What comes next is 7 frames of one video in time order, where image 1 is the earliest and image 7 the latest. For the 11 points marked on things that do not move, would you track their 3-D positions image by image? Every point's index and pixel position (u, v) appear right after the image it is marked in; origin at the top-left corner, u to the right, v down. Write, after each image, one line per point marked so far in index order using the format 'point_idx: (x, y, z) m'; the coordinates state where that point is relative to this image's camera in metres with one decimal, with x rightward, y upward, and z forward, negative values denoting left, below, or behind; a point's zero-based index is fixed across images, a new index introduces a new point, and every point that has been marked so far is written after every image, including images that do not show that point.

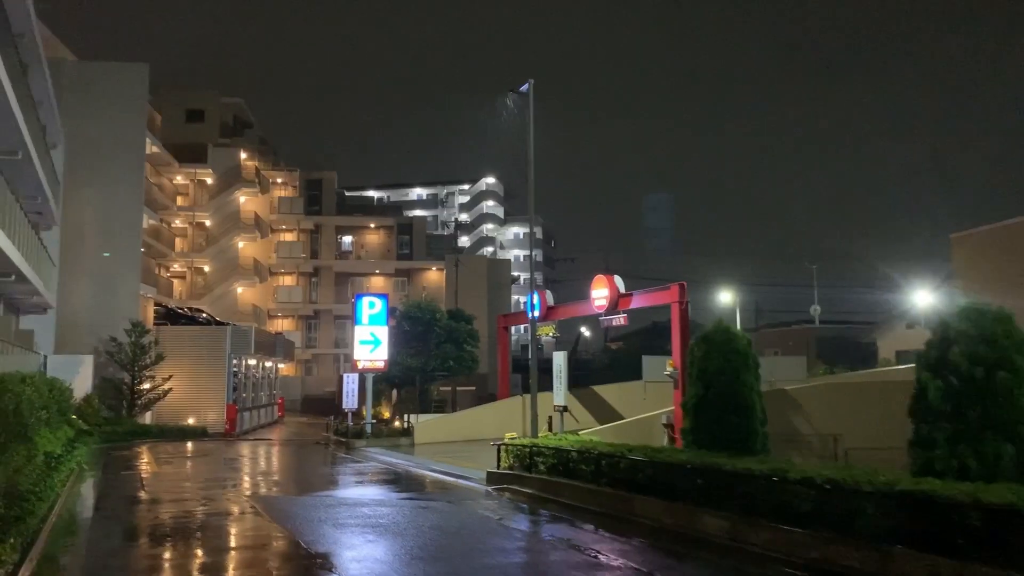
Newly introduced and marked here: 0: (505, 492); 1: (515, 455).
0: (-0.1, -3.8, +15.4) m
1: (+0.1, -3.3, +16.1) m
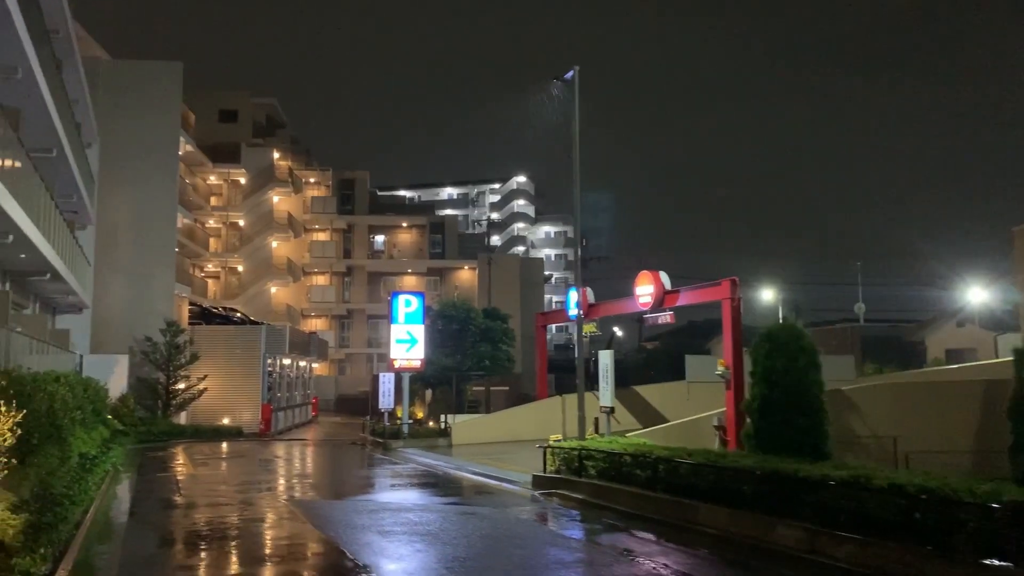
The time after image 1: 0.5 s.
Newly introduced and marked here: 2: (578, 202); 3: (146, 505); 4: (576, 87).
0: (+0.7, -3.7, +14.6) m
1: (+1.0, -3.2, +15.3) m
2: (+1.5, +2.0, +18.2) m
3: (-6.3, -3.7, +14.2) m
4: (+1.4, +4.2, +17.3) m
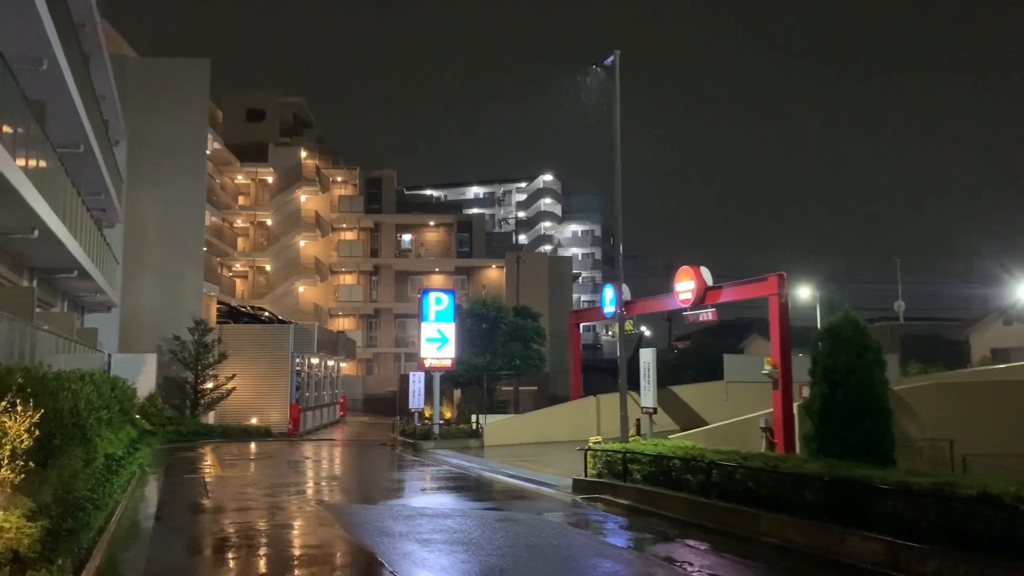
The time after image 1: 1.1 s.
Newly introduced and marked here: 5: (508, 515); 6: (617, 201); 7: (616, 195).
0: (+1.4, -3.6, +13.9) m
1: (+1.7, -3.1, +14.6) m
2: (+2.3, +2.1, +17.5) m
3: (-5.6, -3.7, +13.7) m
4: (+2.1, +4.3, +16.5) m
5: (-0.1, -3.6, +13.0) m
6: (+2.2, +1.8, +16.9) m
7: (+2.3, +2.0, +17.5) m
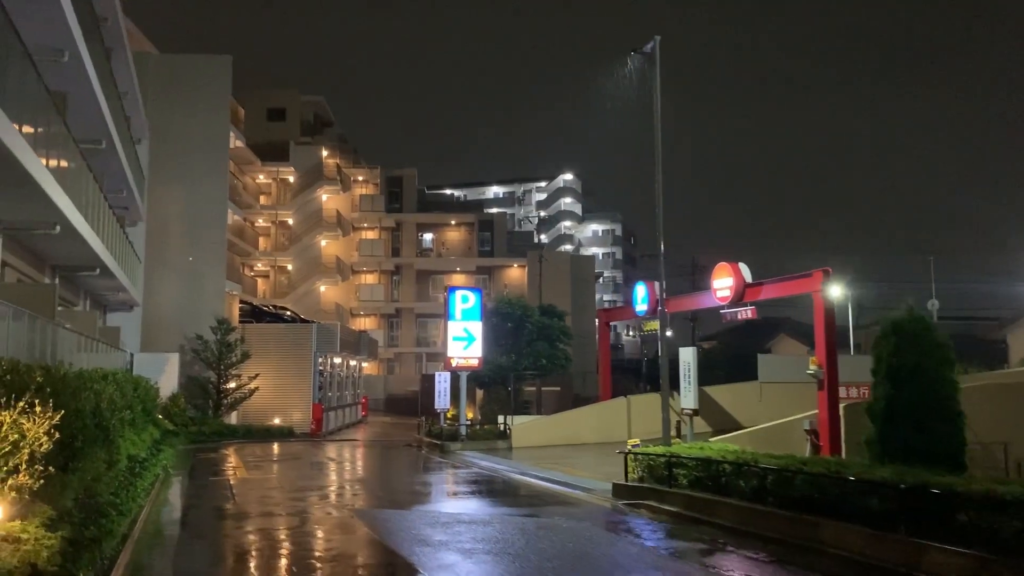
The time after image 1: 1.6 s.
0: (+2.0, -3.5, +13.2) m
1: (+2.3, -3.0, +13.9) m
2: (+3.0, +2.2, +16.8) m
3: (-5.0, -3.6, +13.2) m
4: (+2.8, +4.4, +15.8) m
5: (+0.5, -3.5, +12.4) m
6: (+2.8, +1.9, +16.3) m
7: (+2.9, +2.1, +16.8) m
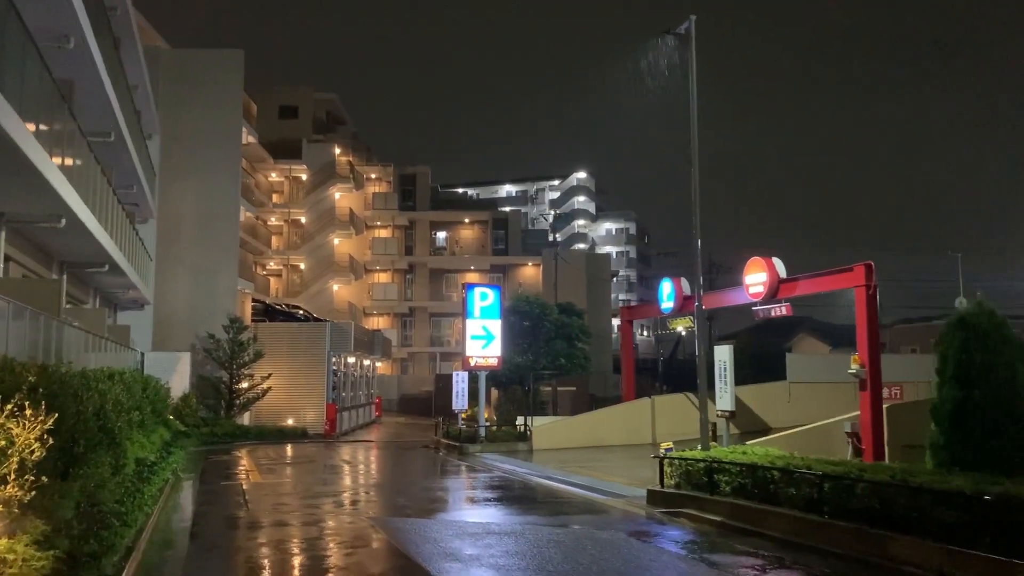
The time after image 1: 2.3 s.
0: (+2.5, -3.4, +12.4) m
1: (+2.8, -2.9, +13.1) m
2: (+3.5, +2.2, +15.9) m
3: (-4.6, -3.5, +12.4) m
4: (+3.2, +4.5, +15.0) m
5: (+0.9, -3.4, +11.6) m
6: (+3.3, +2.0, +15.4) m
7: (+3.4, +2.2, +16.0) m
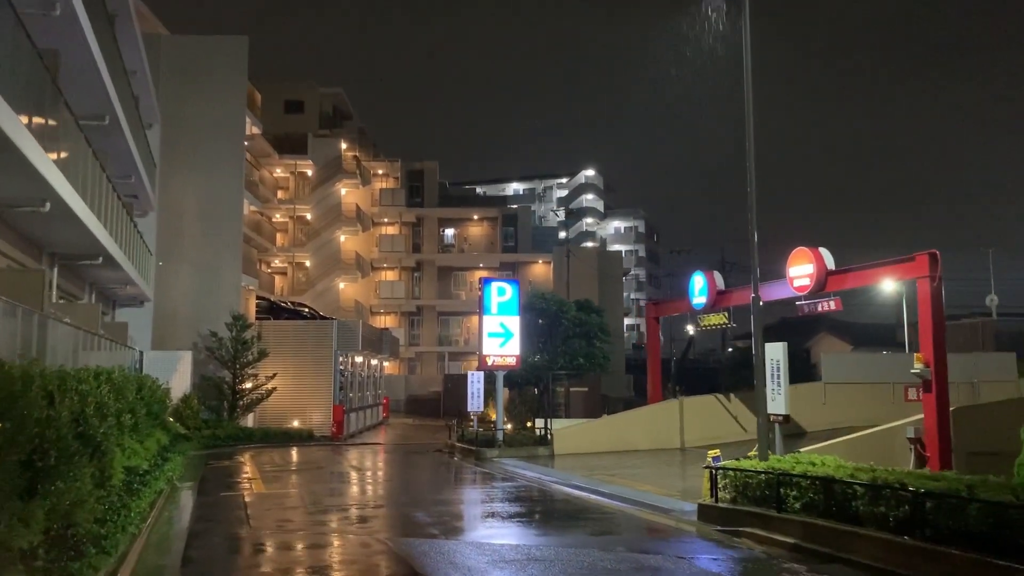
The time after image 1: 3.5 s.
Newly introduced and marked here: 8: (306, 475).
0: (+3.0, -3.3, +10.9) m
1: (+3.2, -2.7, +11.6) m
2: (+4.0, +2.4, +14.4) m
3: (-4.1, -3.4, +11.0) m
4: (+3.7, +4.6, +13.5) m
5: (+1.4, -3.3, +10.1) m
6: (+3.8, +2.1, +13.9) m
7: (+3.9, +2.4, +14.5) m
8: (-4.7, -4.3, +19.0) m
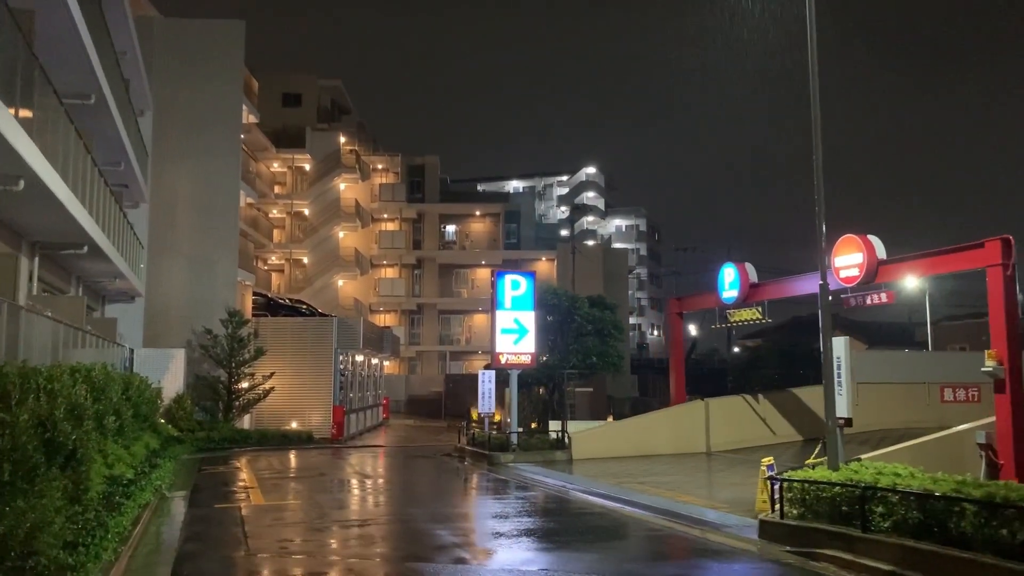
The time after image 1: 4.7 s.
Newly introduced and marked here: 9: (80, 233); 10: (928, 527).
0: (+3.4, -3.1, +9.4) m
1: (+3.7, -2.6, +10.1) m
2: (+4.4, +2.6, +12.9) m
3: (-3.6, -3.2, +9.5) m
4: (+4.2, +4.8, +12.0) m
5: (+1.9, -3.1, +8.6) m
6: (+4.3, +2.3, +12.4) m
7: (+4.4, +2.6, +13.0) m
8: (-4.3, -4.1, +17.5) m
9: (-9.9, +1.2, +19.0) m
10: (+4.3, -2.5, +8.5) m
